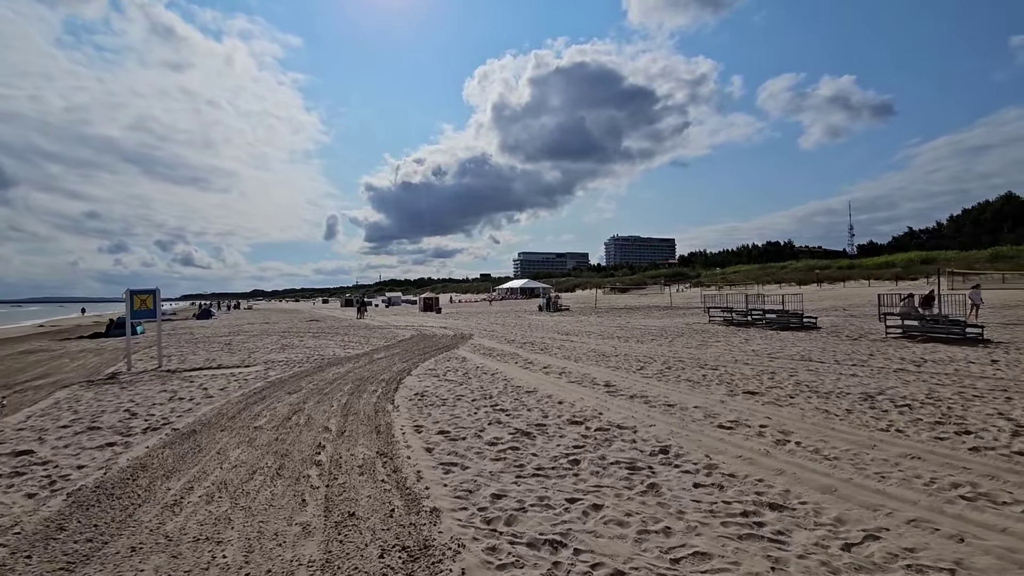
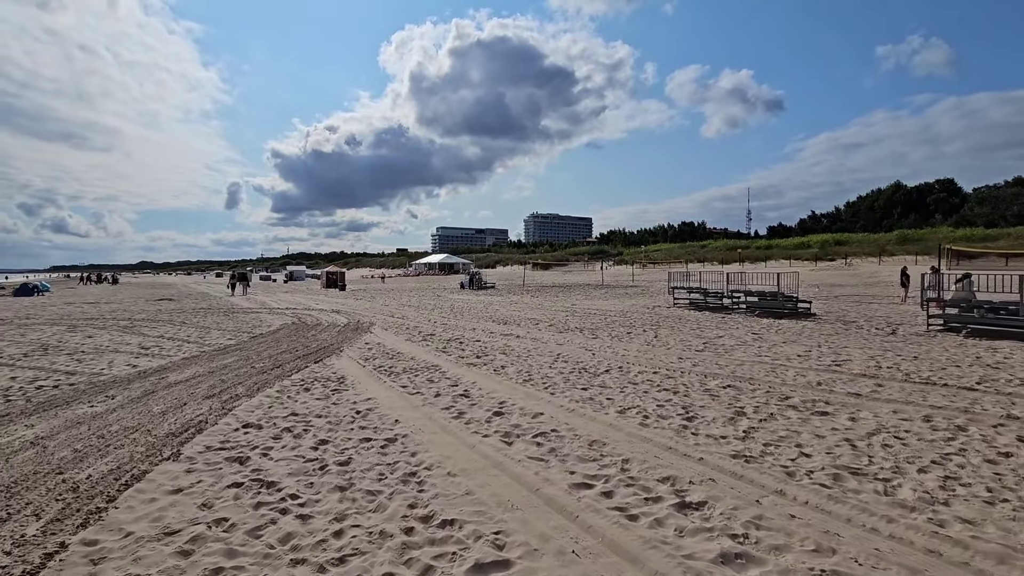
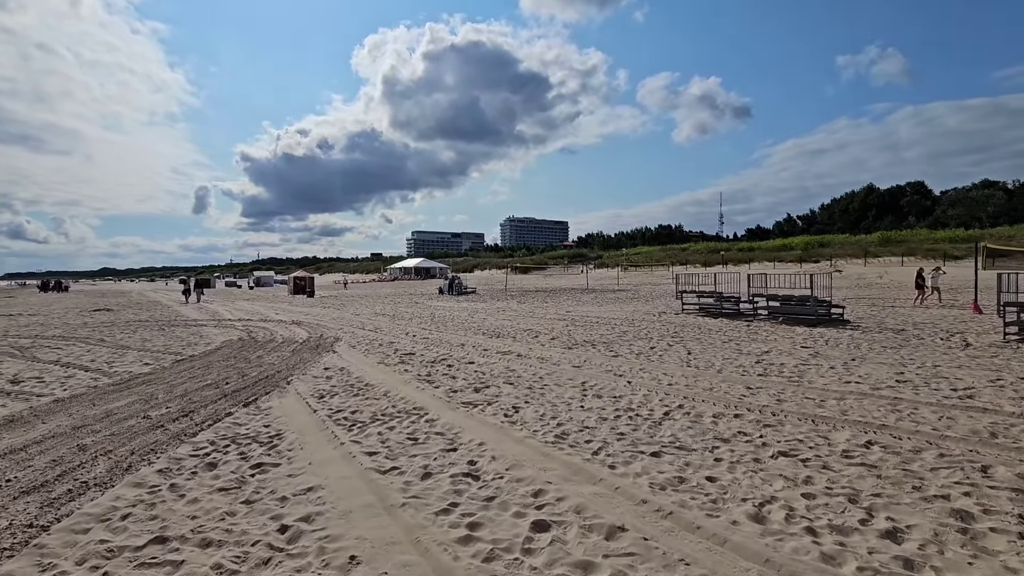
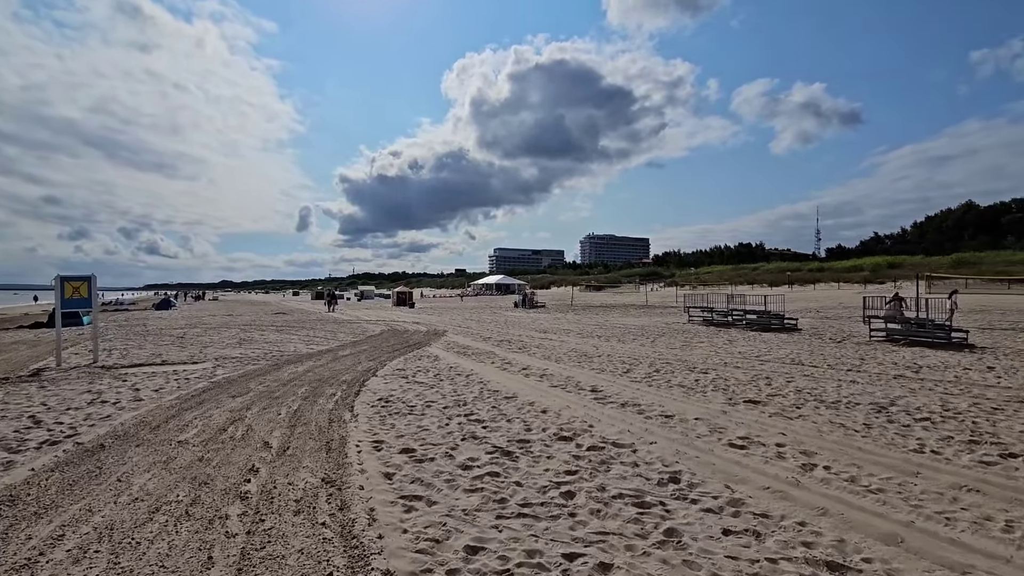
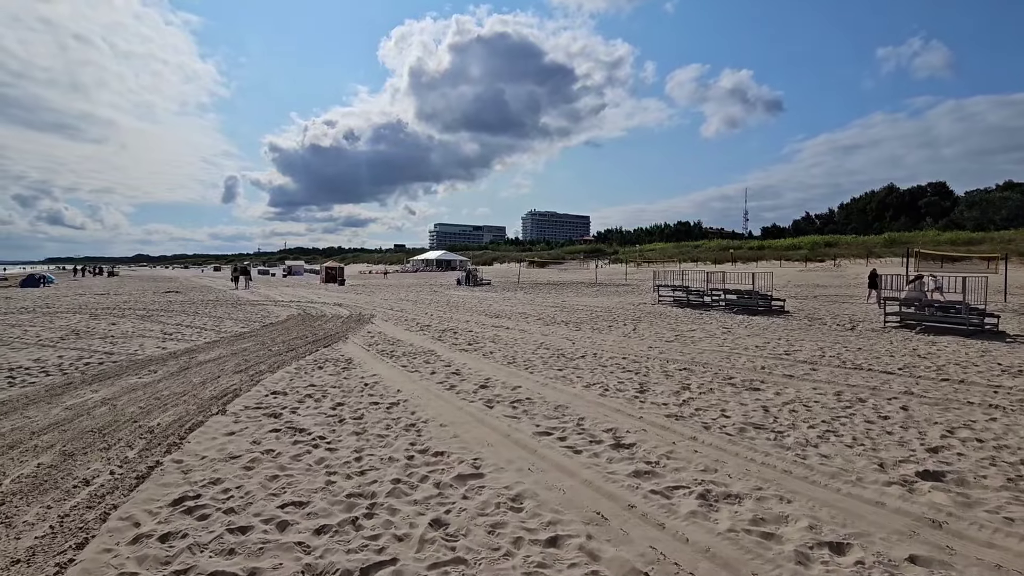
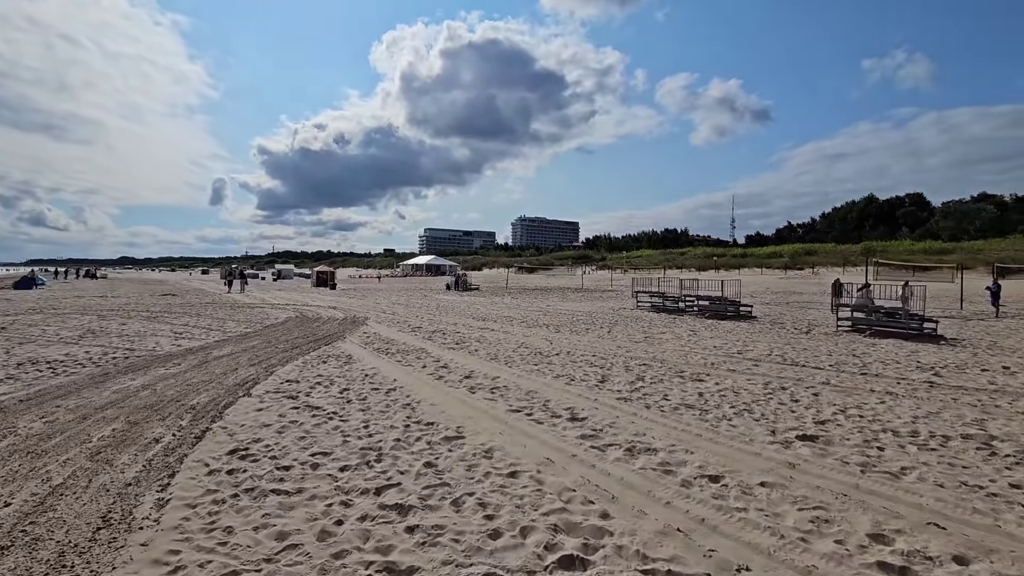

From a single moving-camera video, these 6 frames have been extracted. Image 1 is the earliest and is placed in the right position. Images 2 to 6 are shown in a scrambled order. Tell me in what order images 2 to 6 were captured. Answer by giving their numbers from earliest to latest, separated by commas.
4, 6, 5, 2, 3
